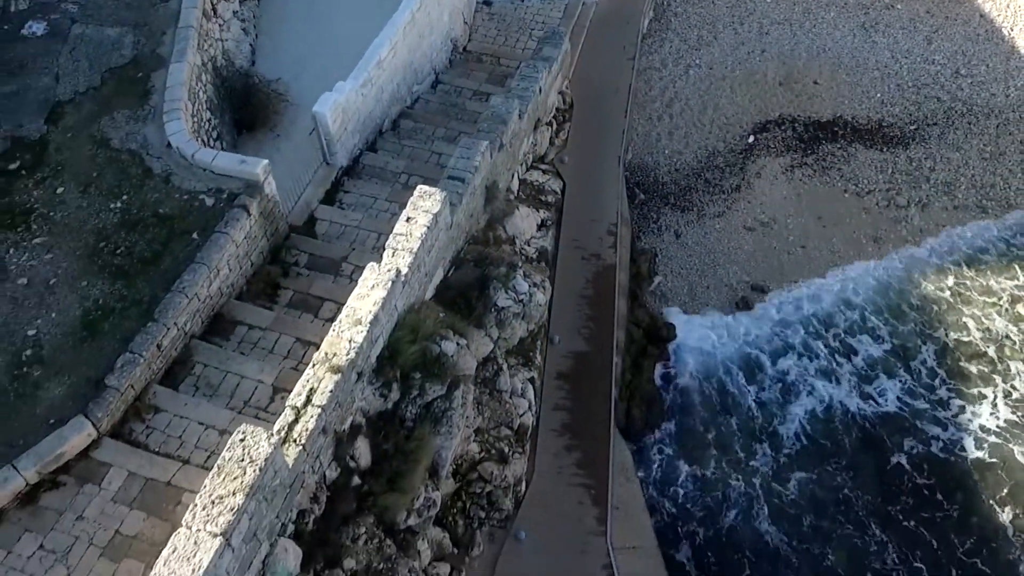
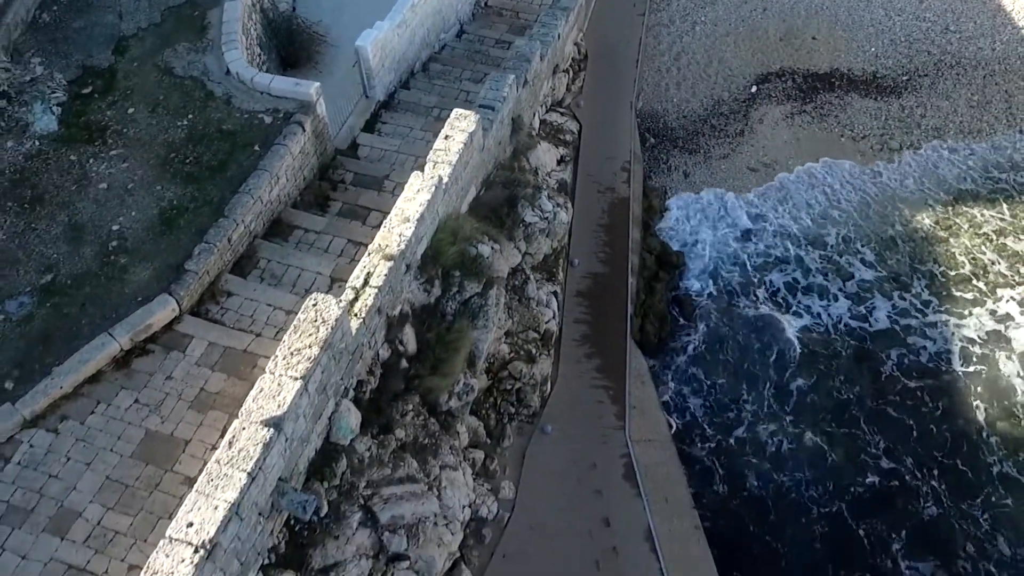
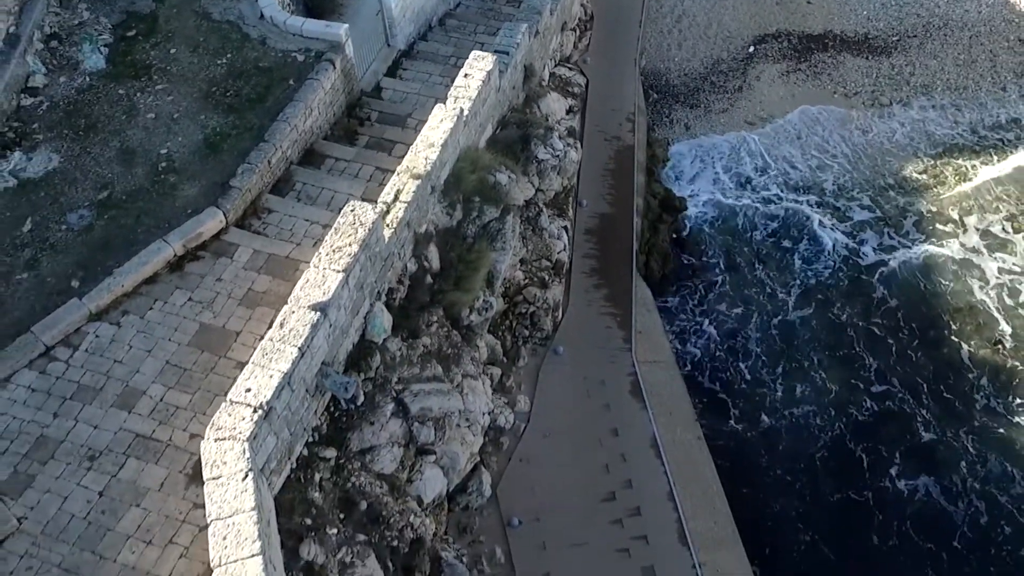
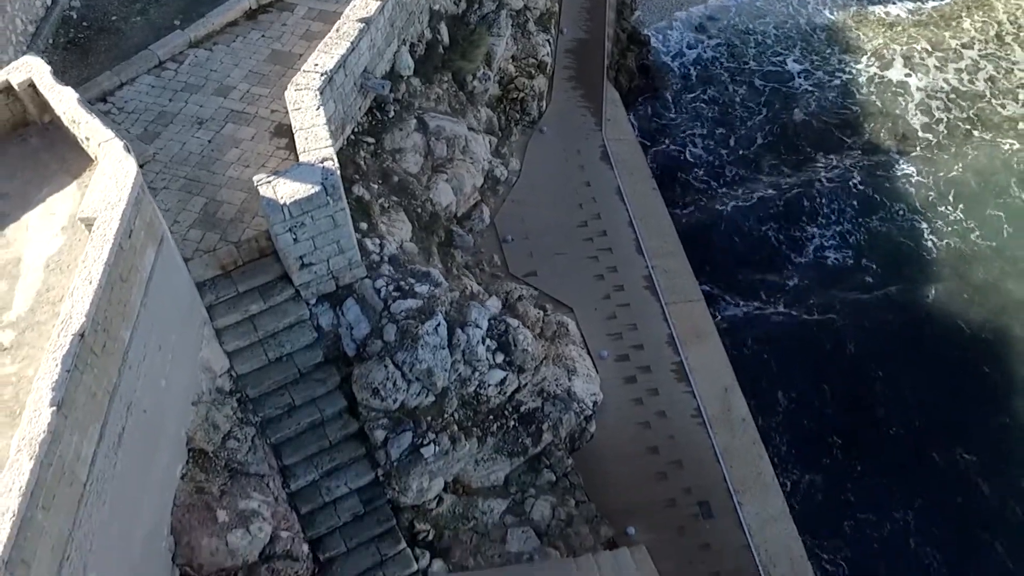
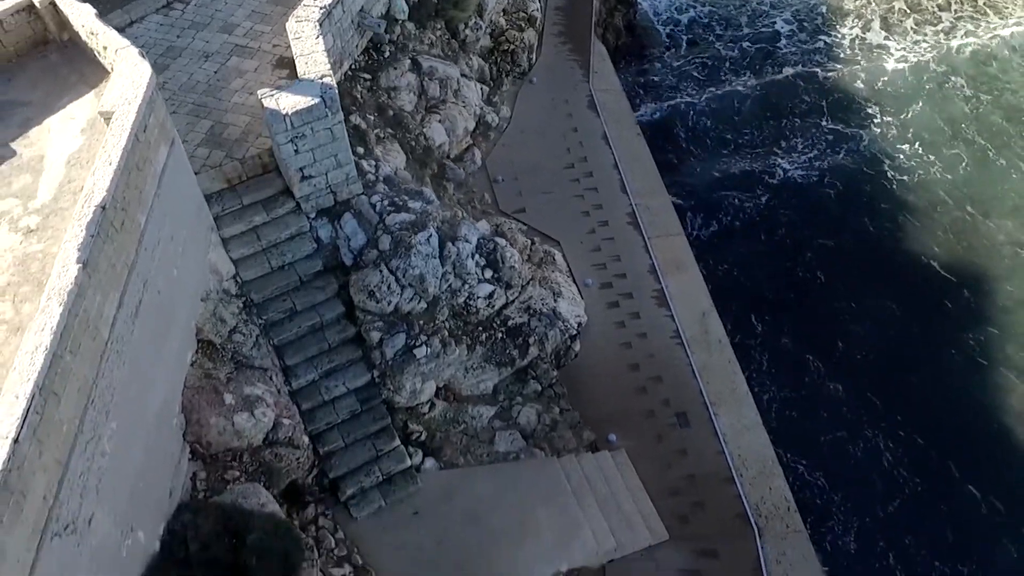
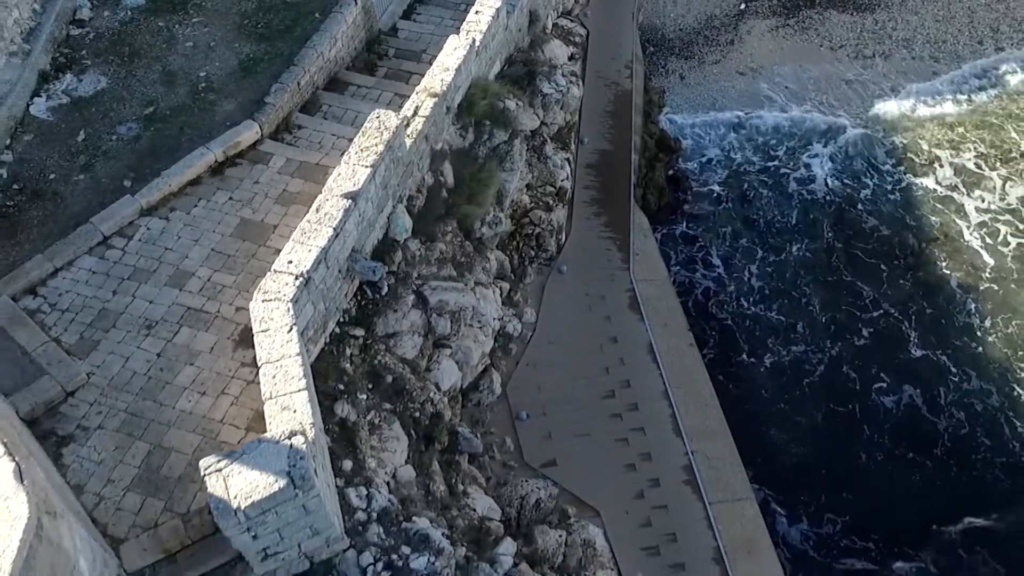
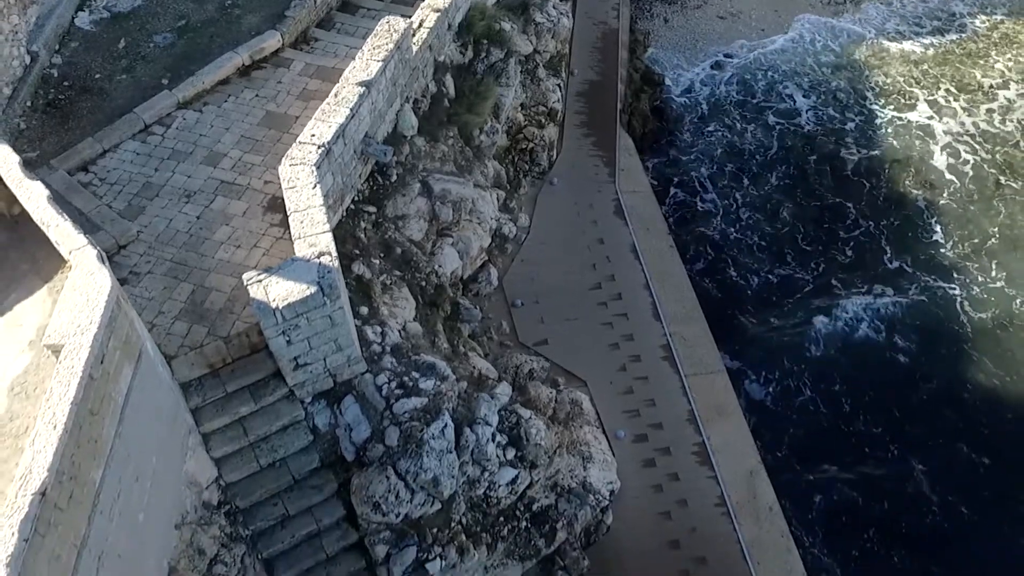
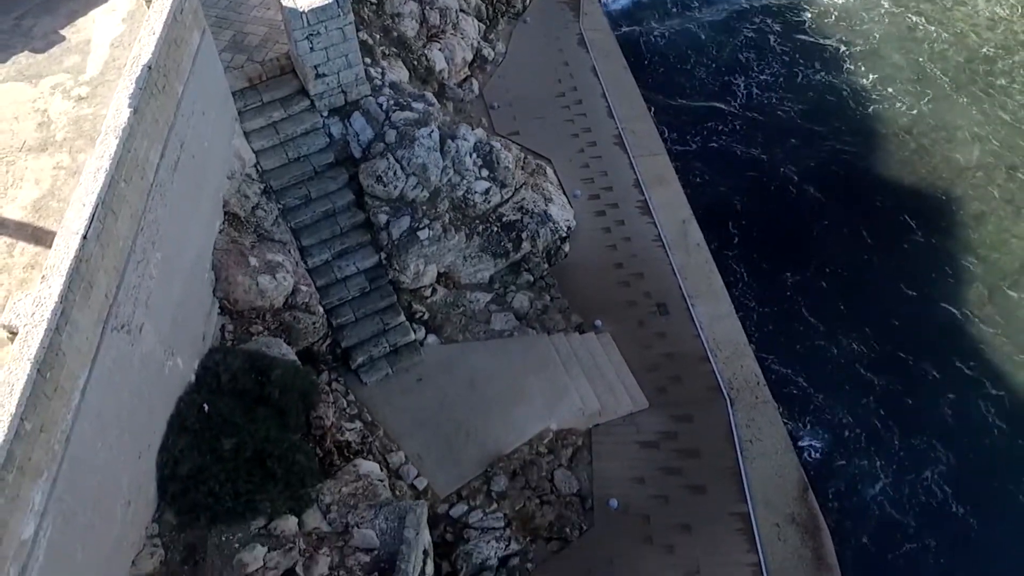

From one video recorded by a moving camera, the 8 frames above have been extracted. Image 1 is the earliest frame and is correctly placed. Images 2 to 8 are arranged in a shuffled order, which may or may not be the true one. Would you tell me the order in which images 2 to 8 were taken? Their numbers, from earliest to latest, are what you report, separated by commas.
2, 3, 6, 7, 4, 5, 8
